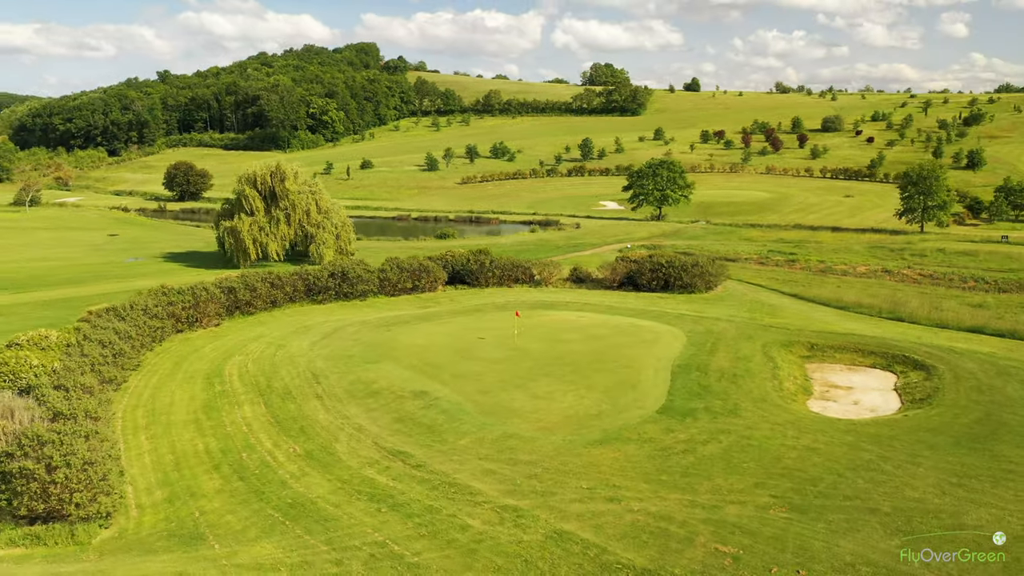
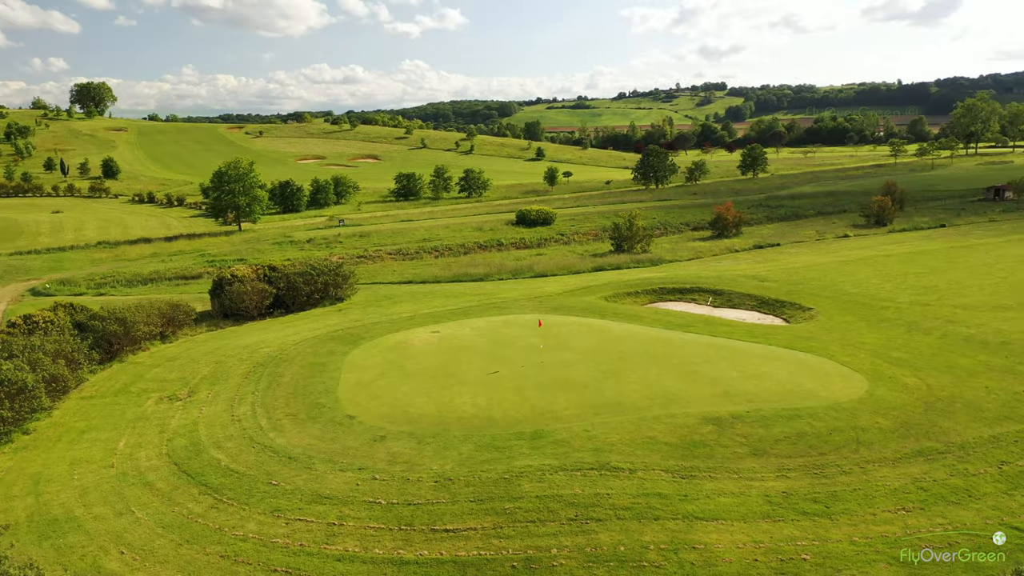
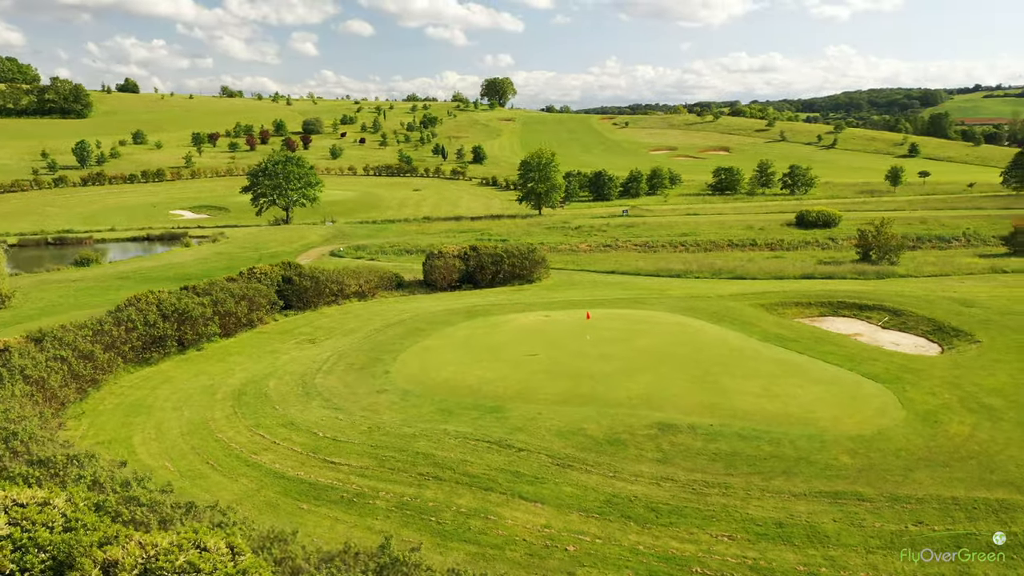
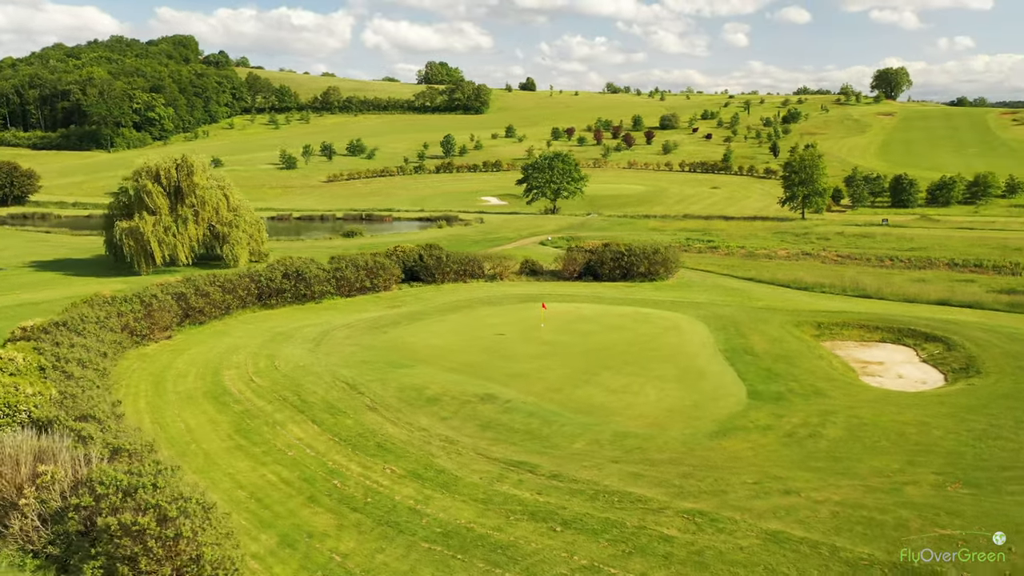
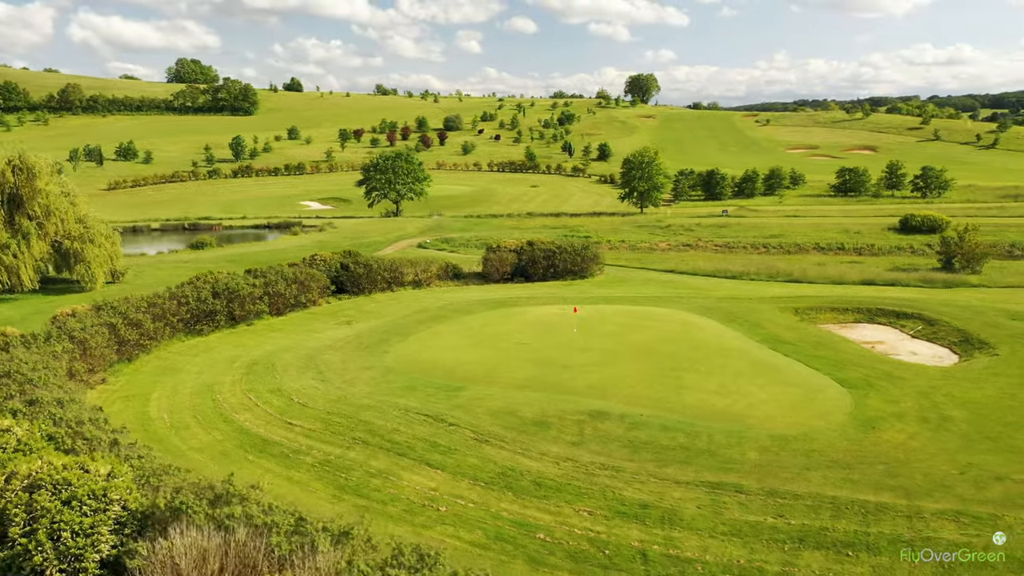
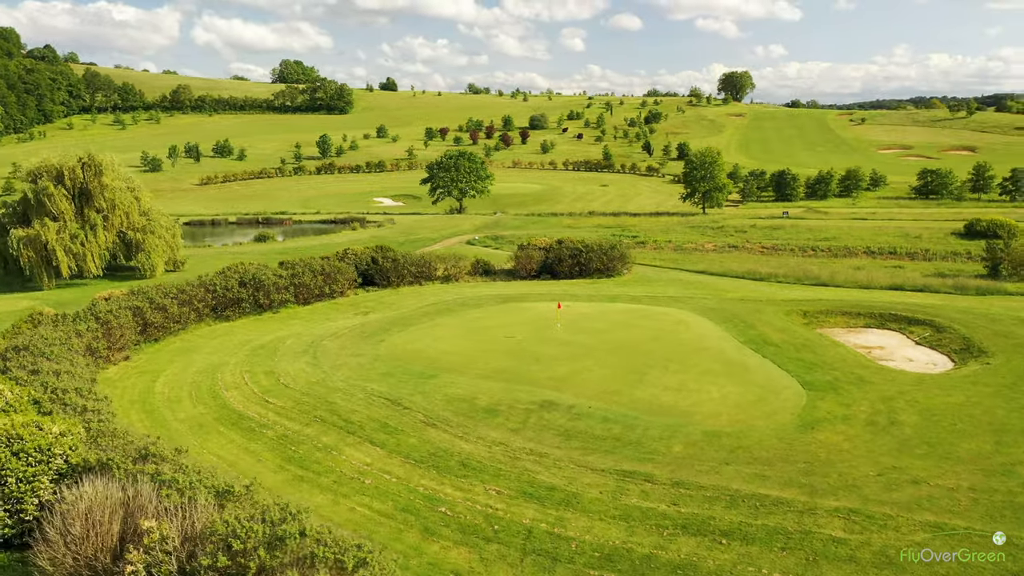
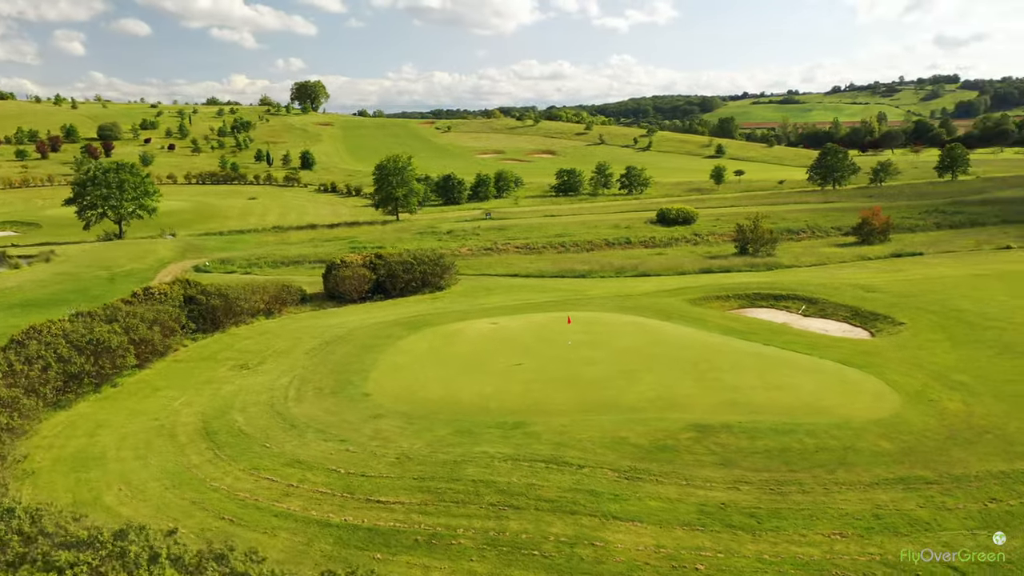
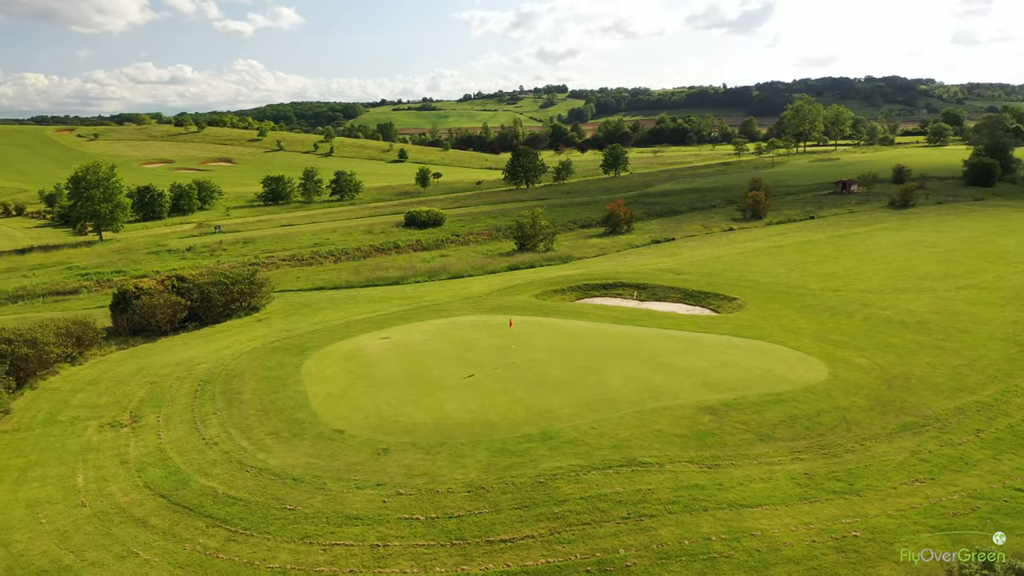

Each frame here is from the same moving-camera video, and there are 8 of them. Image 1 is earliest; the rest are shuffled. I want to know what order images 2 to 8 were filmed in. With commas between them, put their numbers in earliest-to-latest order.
4, 6, 5, 3, 7, 2, 8
